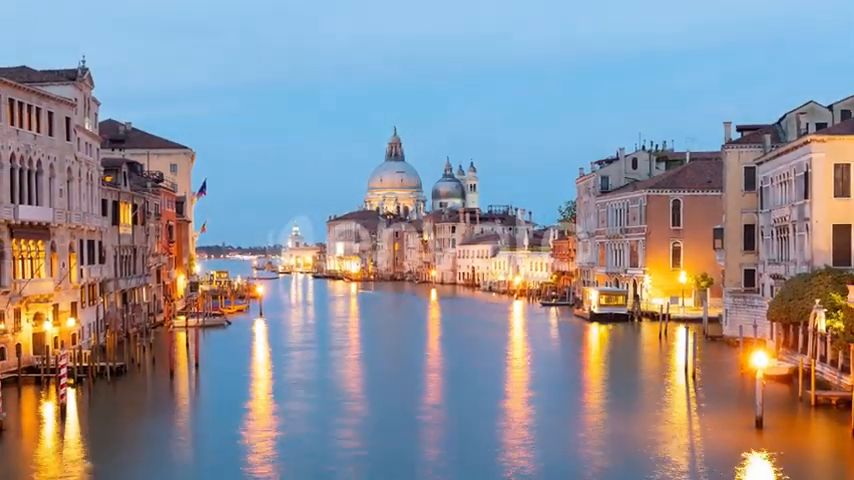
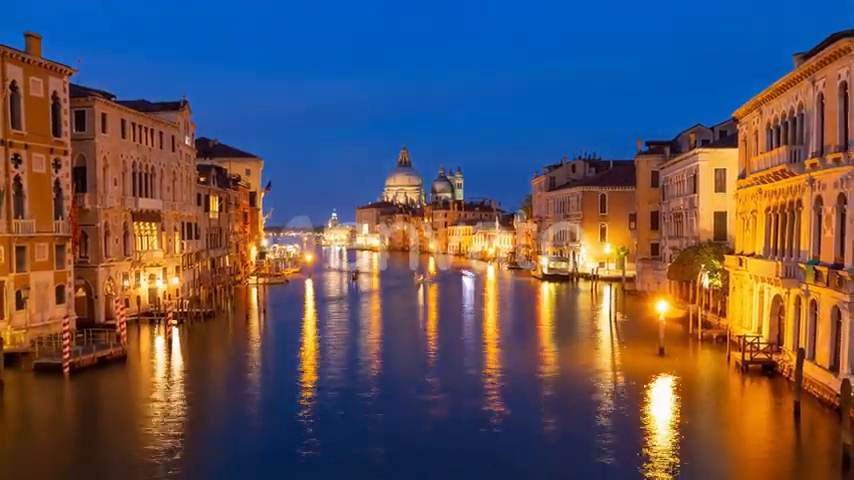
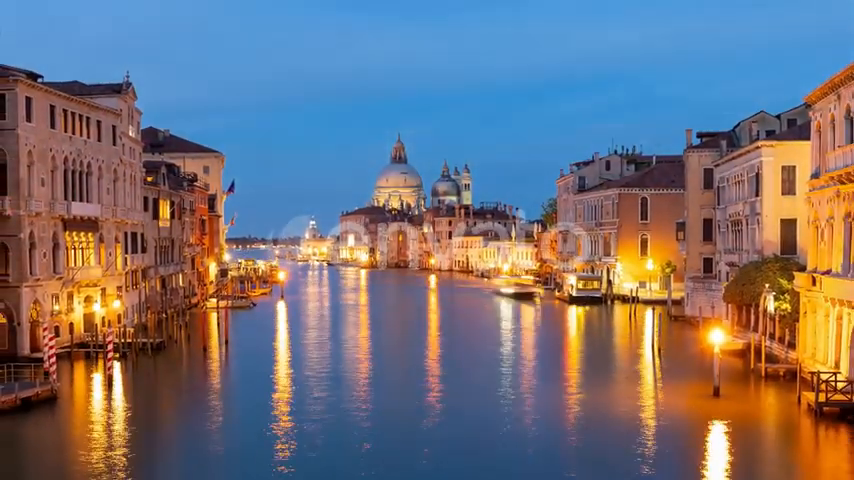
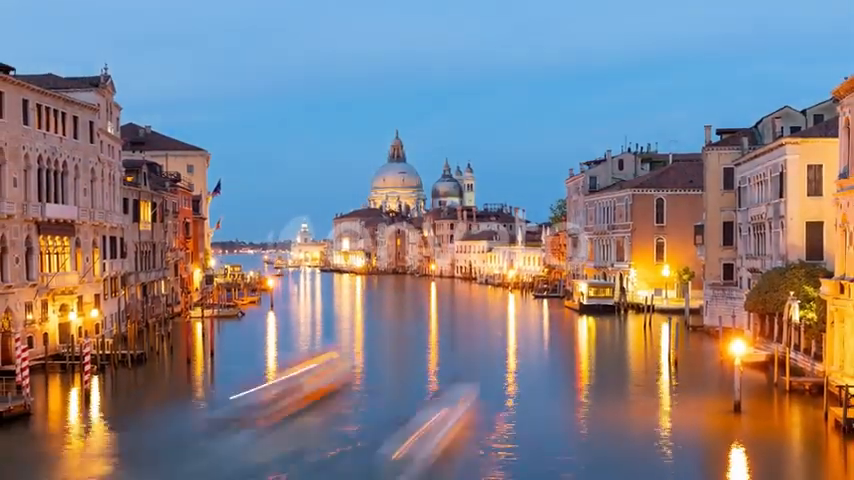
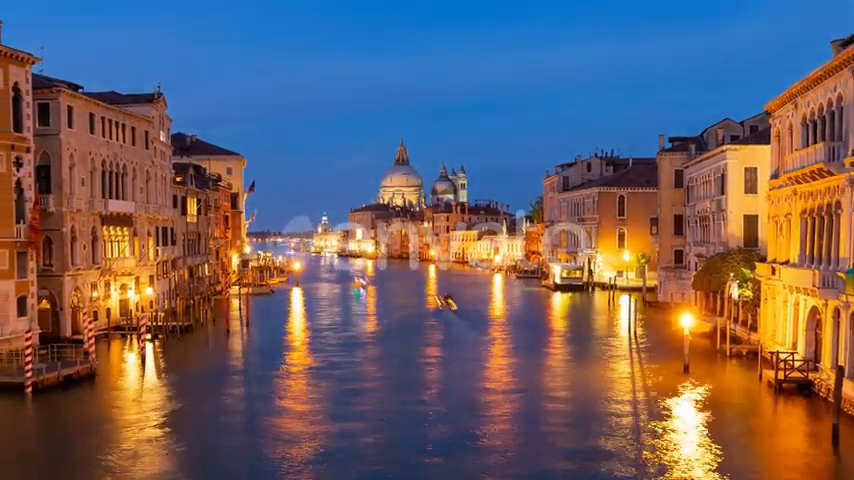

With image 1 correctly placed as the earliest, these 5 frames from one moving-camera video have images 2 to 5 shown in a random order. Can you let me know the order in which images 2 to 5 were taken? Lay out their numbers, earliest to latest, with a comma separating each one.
4, 3, 5, 2
